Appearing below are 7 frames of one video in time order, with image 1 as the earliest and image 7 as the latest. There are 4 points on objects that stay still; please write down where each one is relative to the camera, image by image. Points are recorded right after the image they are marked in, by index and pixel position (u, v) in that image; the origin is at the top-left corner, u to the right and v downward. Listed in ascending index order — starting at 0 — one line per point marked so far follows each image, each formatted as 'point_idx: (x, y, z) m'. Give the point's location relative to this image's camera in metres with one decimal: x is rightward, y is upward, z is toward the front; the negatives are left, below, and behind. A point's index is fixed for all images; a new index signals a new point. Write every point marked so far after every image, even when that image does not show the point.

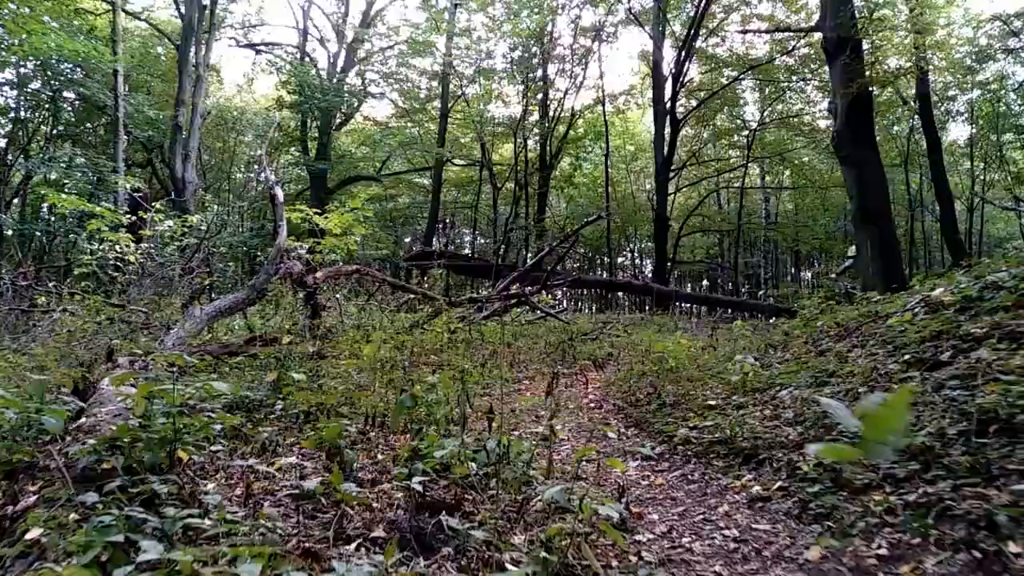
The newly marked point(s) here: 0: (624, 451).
0: (+1.1, -1.7, +3.9) m
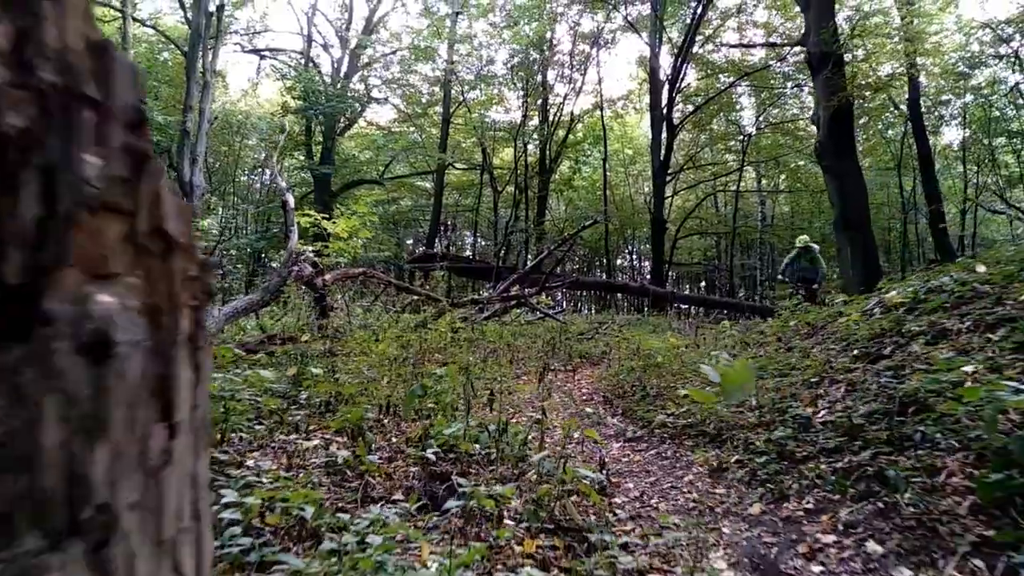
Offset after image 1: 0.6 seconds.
0: (+1.1, -1.8, +4.3) m
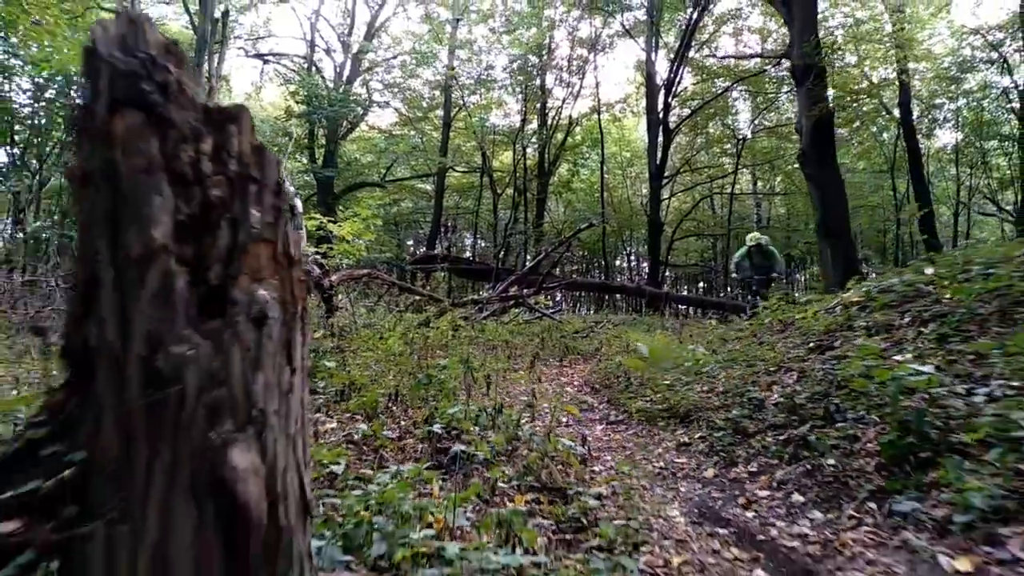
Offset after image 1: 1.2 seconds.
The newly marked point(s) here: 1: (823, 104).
0: (+1.1, -1.8, +4.8) m
1: (+8.5, +5.1, +9.6) m
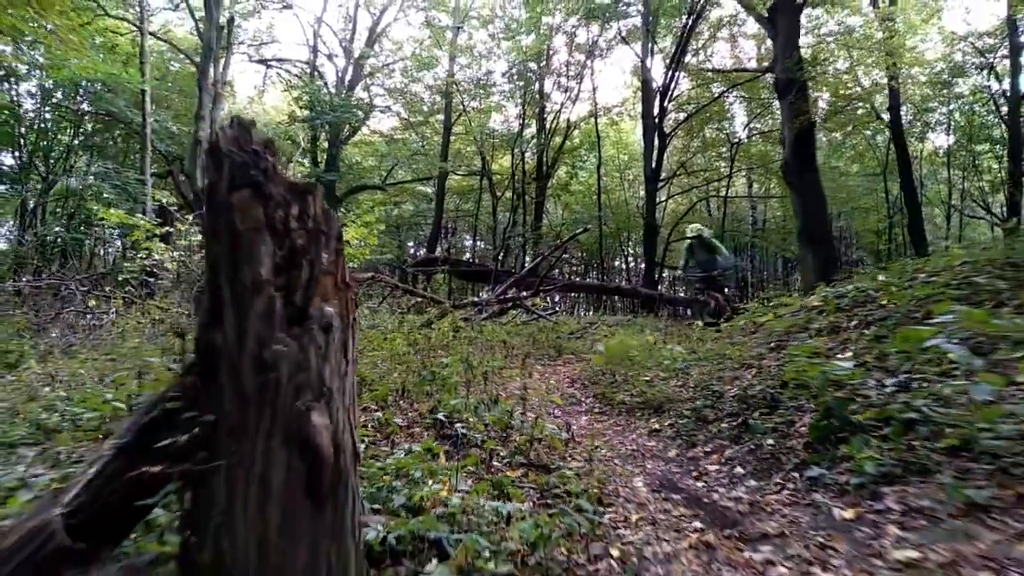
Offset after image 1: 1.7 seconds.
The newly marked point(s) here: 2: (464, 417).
0: (+1.0, -1.9, +5.3) m
1: (+8.4, +5.0, +10.1) m
2: (-0.6, -1.5, +4.2) m
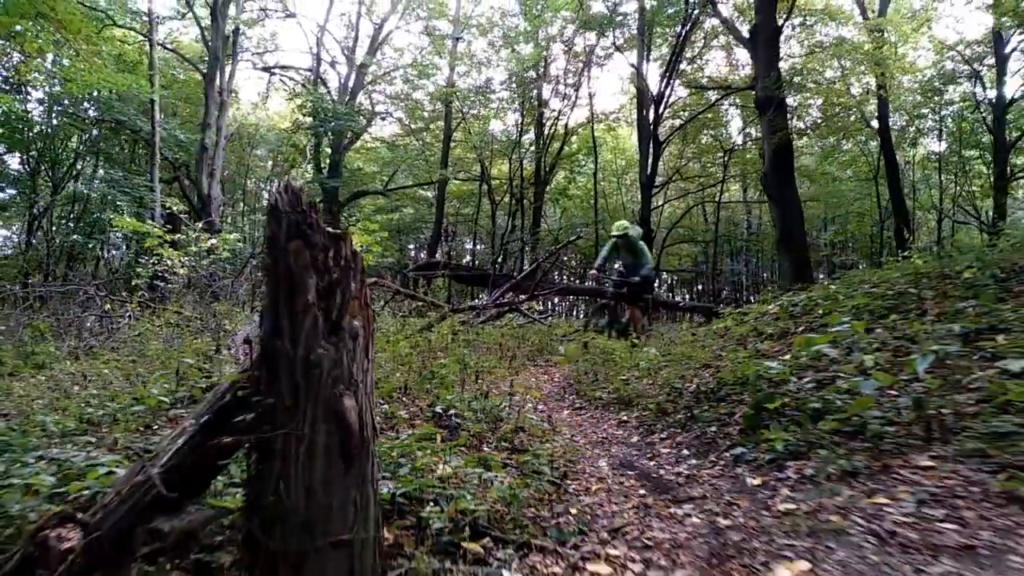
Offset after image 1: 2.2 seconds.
0: (+0.8, -2.0, +6.0) m
1: (+8.2, +4.8, +10.7) m
2: (-0.7, -1.7, +4.9) m
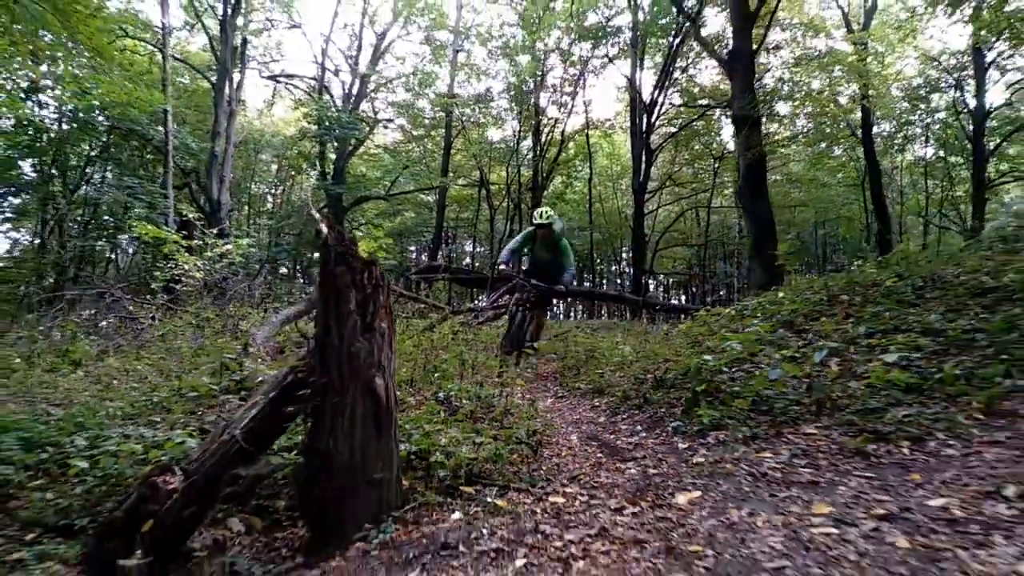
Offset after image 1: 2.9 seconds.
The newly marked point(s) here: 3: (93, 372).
0: (+0.7, -2.1, +6.9) m
1: (+8.1, +4.7, +11.7) m
2: (-0.9, -1.8, +5.8) m
3: (-11.0, -2.2, +9.2) m
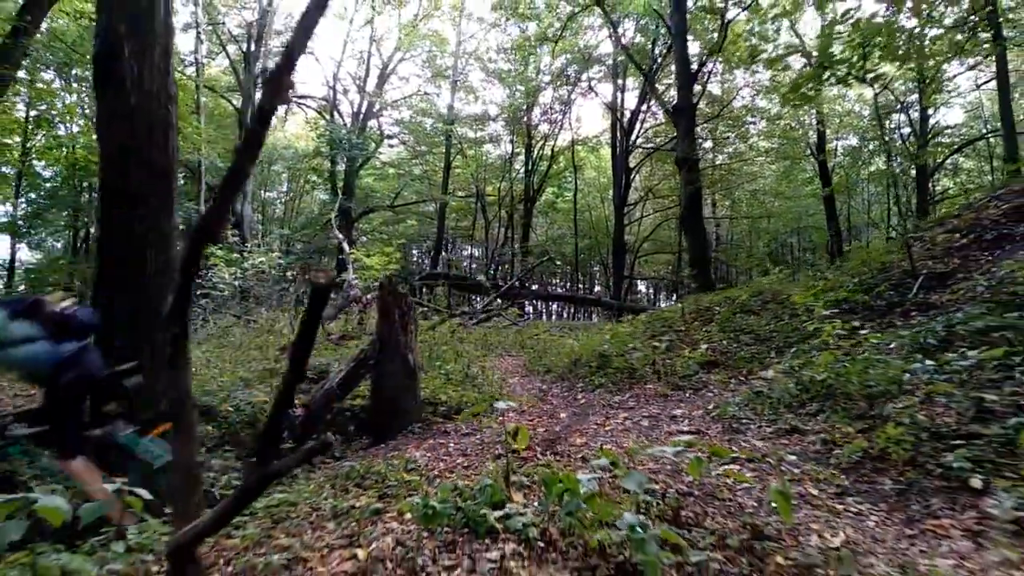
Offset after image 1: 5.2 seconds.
0: (+0.1, -2.5, +9.8) m
1: (+7.5, +4.3, +14.6) m
2: (-1.5, -2.2, +8.7) m
3: (-11.5, -2.5, +12.2) m
